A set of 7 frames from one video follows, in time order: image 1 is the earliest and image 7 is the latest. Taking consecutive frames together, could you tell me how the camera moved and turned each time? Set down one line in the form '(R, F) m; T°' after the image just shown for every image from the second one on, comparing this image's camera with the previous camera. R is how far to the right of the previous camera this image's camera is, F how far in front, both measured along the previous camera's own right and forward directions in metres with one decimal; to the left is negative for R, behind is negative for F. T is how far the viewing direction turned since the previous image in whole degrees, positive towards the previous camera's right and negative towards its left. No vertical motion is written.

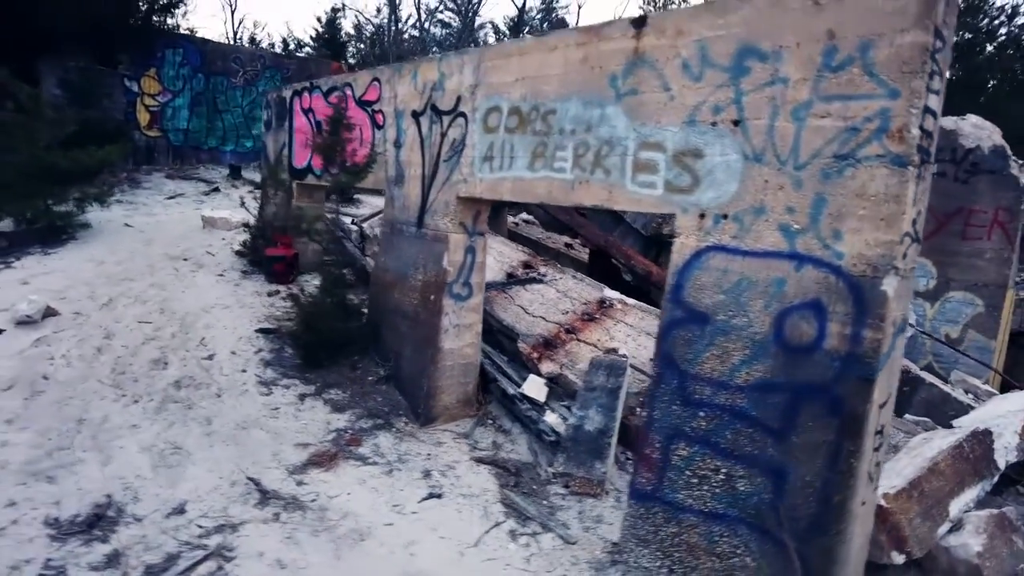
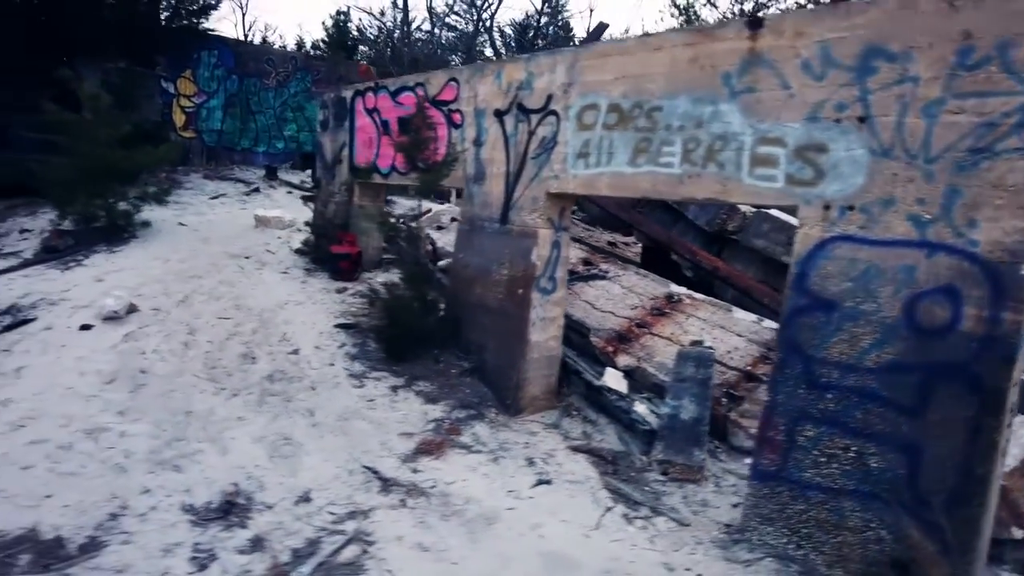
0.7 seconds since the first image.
(-1.1, -0.2) m; +1°
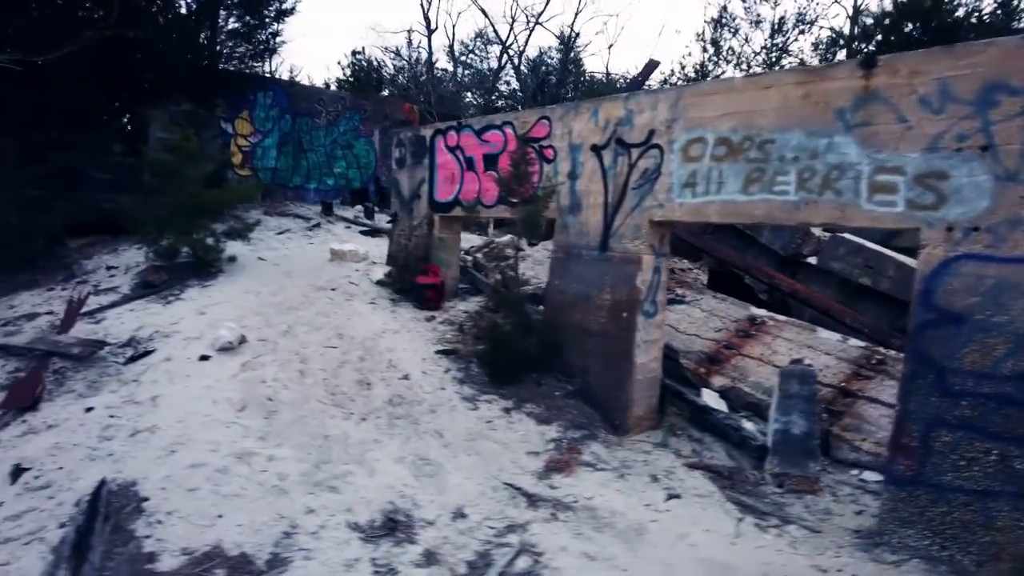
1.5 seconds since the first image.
(-1.2, -0.3) m; 0°
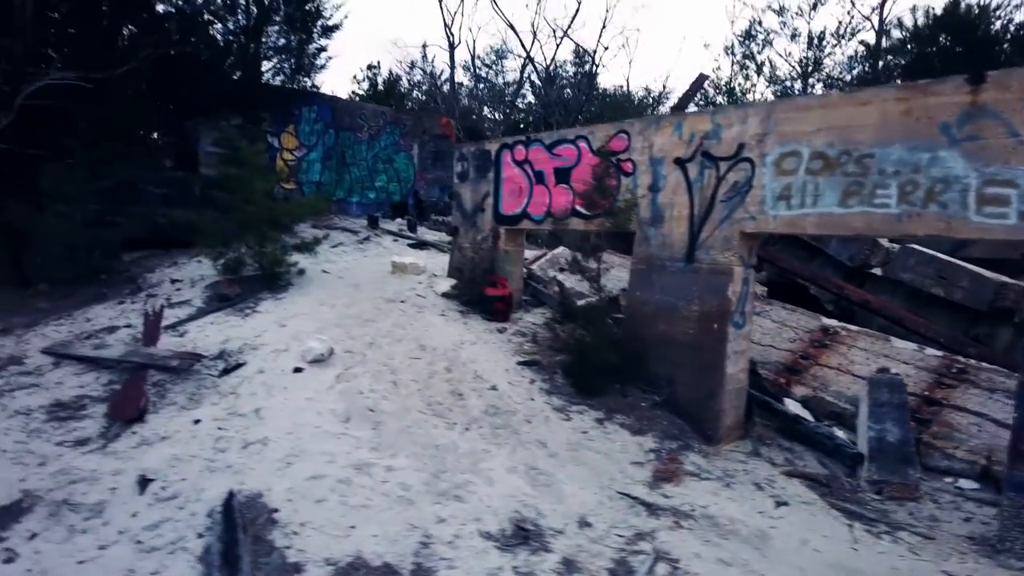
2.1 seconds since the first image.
(-1.1, -0.1) m; 0°
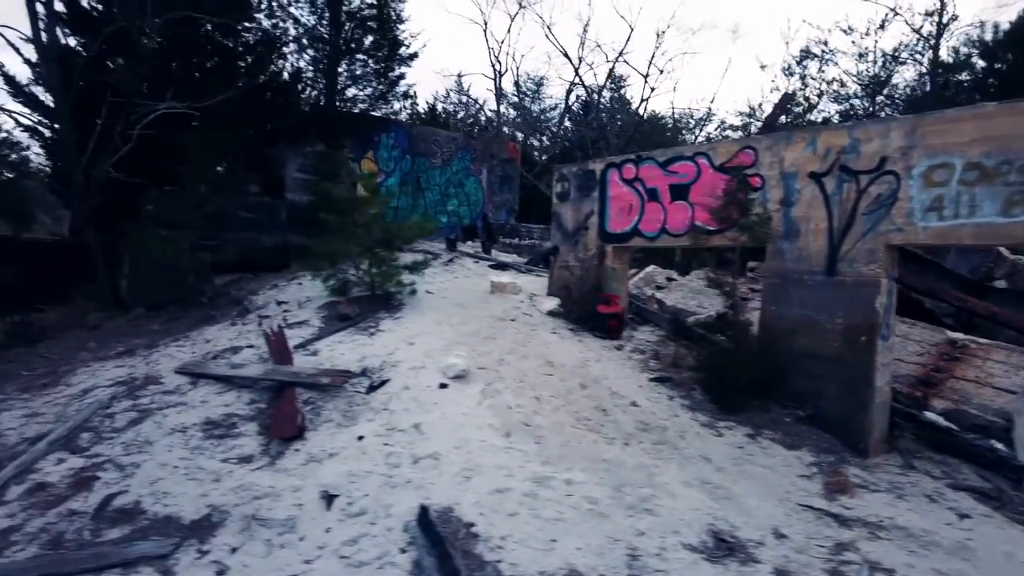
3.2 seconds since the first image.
(-1.5, 0.0) m; -1°
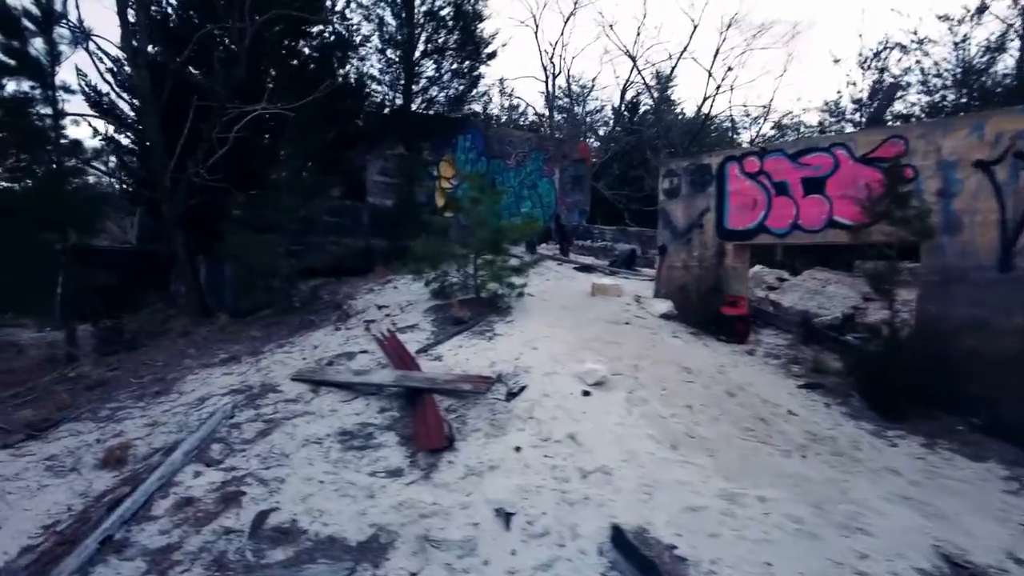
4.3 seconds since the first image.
(-1.3, +0.5) m; -2°
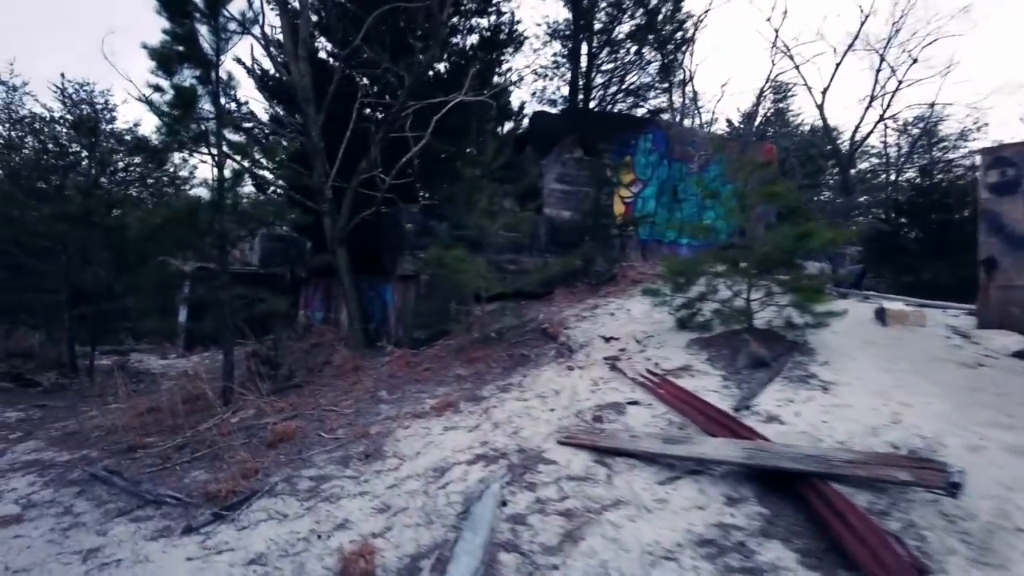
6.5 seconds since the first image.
(-2.6, +2.2) m; -6°
